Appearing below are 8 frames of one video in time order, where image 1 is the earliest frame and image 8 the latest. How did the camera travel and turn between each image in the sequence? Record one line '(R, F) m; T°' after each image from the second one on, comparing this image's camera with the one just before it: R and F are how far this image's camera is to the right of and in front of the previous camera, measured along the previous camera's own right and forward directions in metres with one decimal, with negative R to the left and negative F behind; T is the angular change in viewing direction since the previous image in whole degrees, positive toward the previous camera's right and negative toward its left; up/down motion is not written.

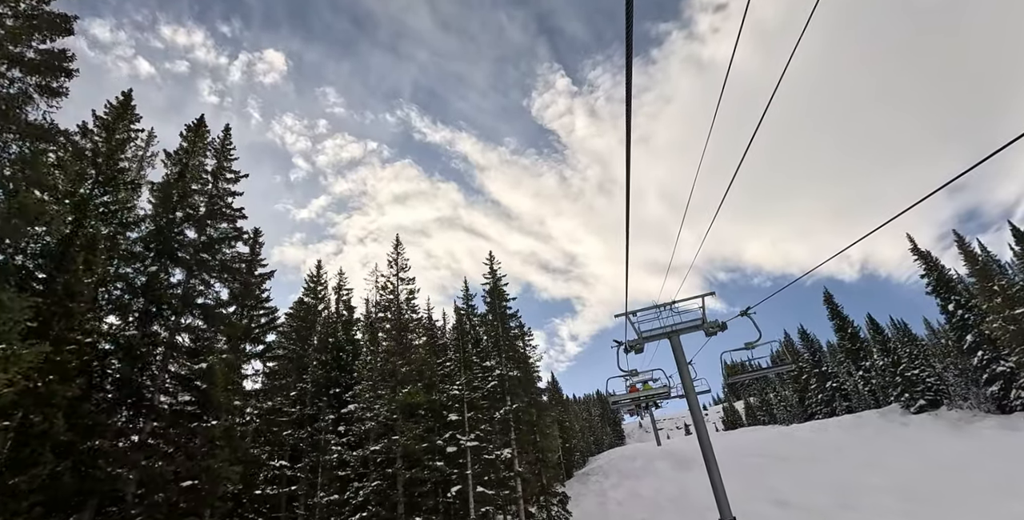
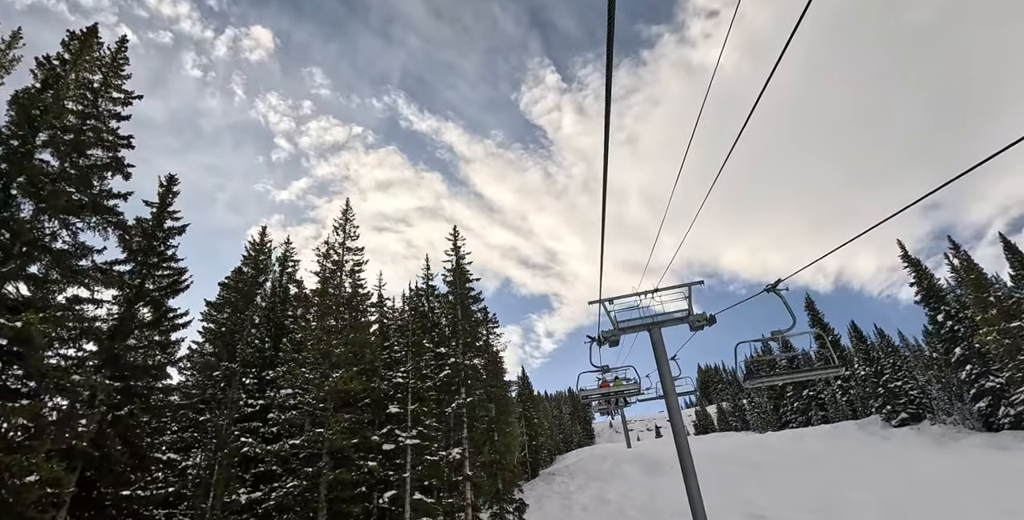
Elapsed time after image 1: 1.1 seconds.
(+0.9, +3.1) m; +3°
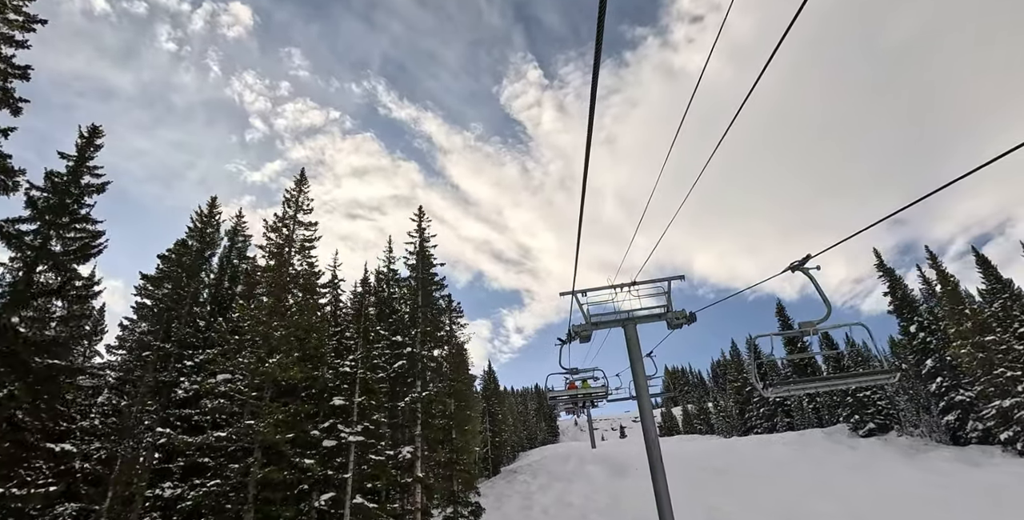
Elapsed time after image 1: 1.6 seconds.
(+0.3, +2.0) m; +3°
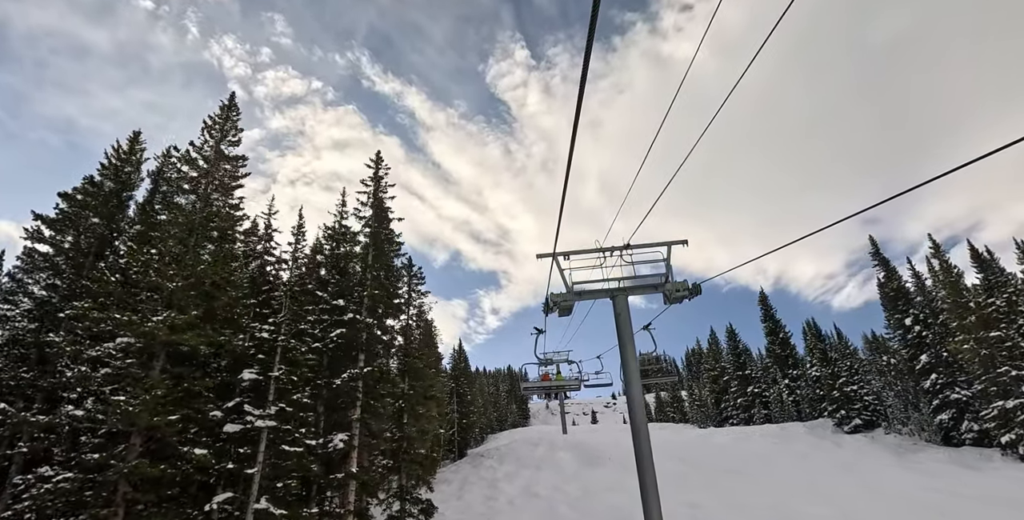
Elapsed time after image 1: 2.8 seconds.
(+0.3, +3.2) m; +3°
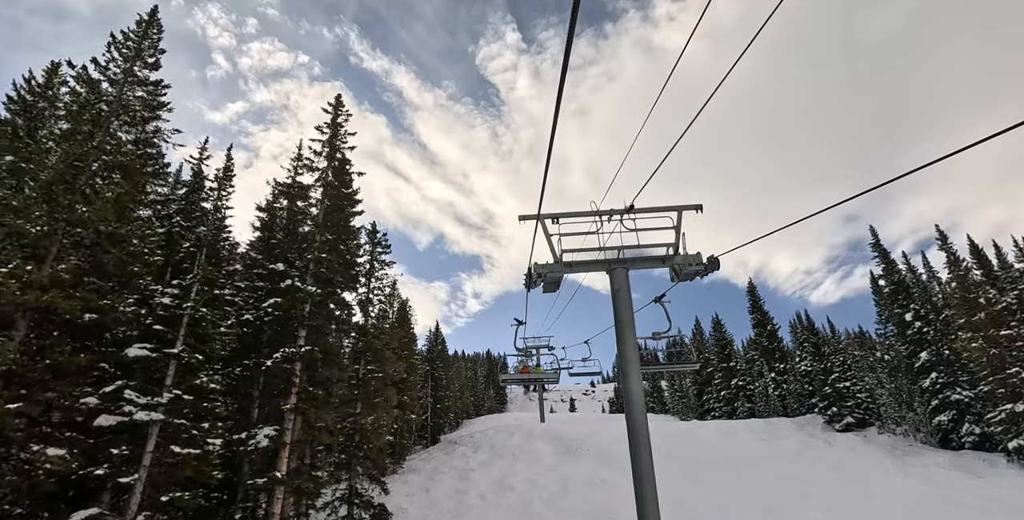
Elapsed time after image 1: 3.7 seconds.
(+0.2, +2.5) m; +2°
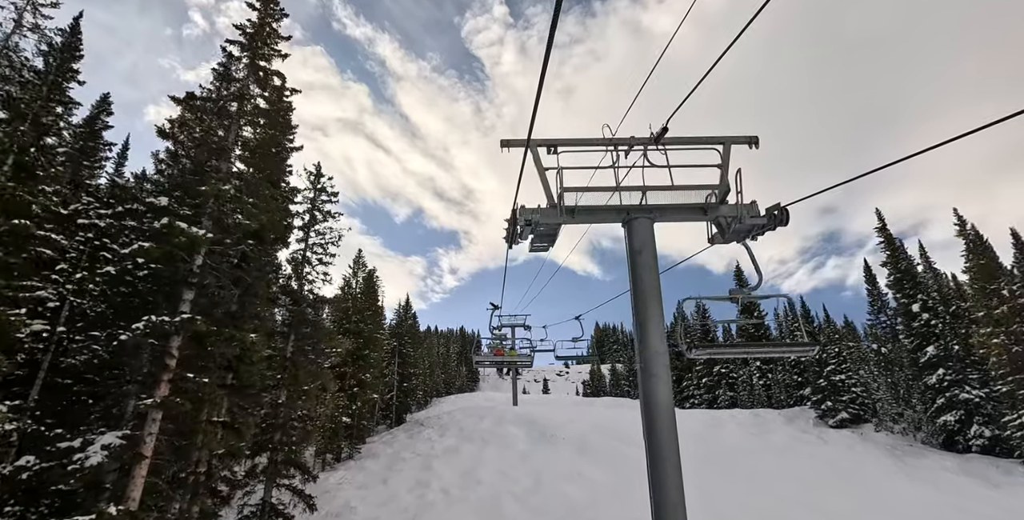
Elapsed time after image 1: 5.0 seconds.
(0.0, +3.3) m; +3°
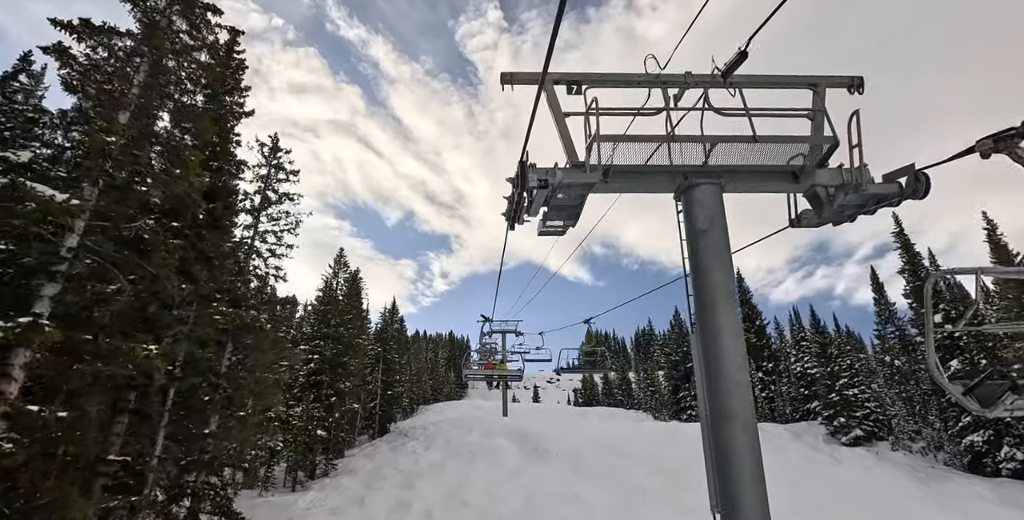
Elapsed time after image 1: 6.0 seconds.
(-0.1, +2.1) m; +1°
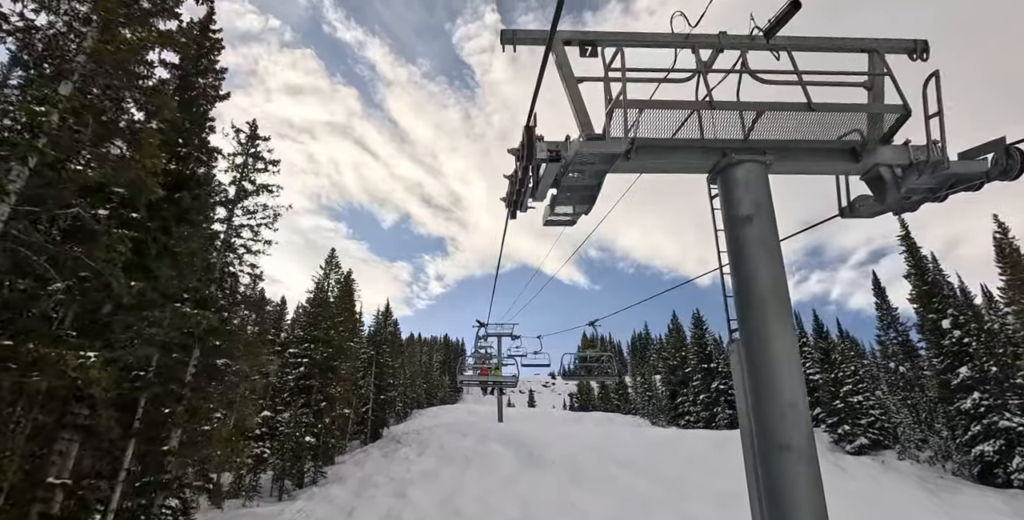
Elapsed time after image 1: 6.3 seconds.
(-0.1, +0.8) m; +1°
